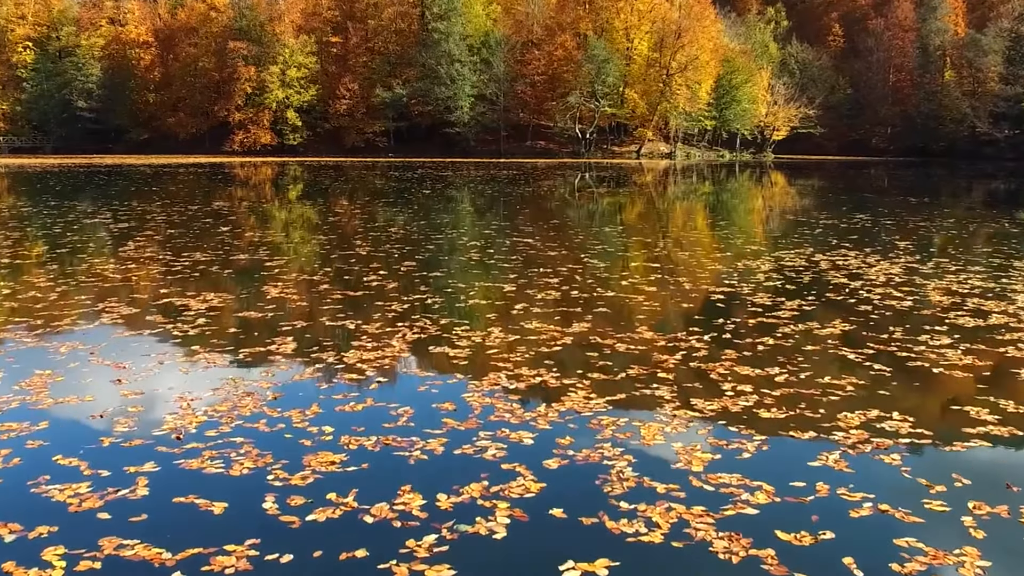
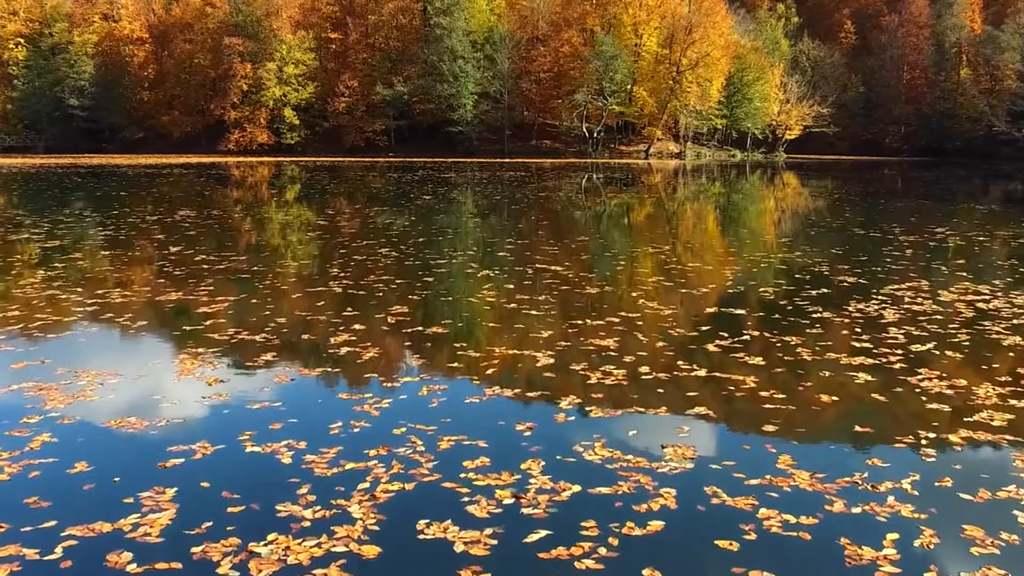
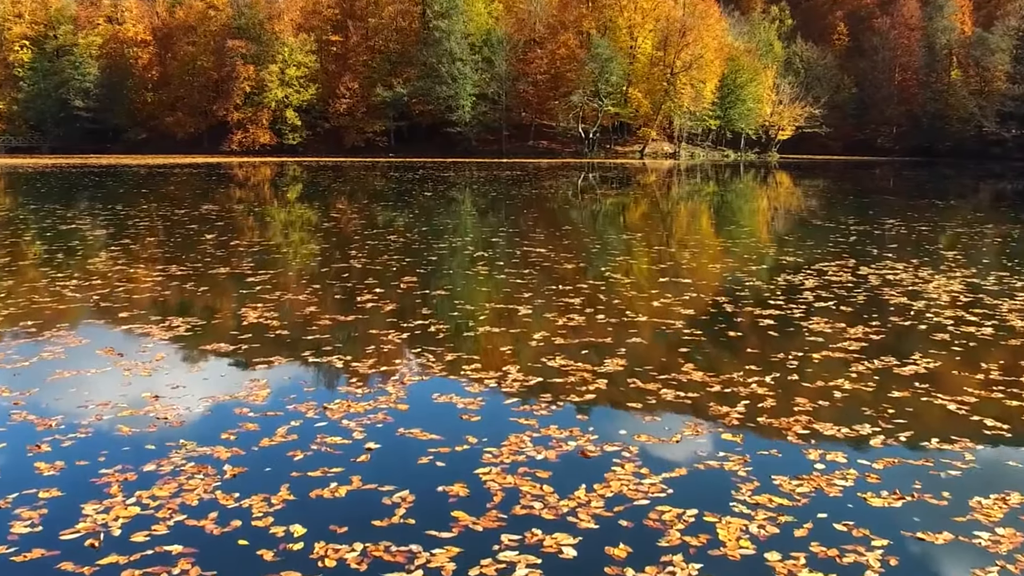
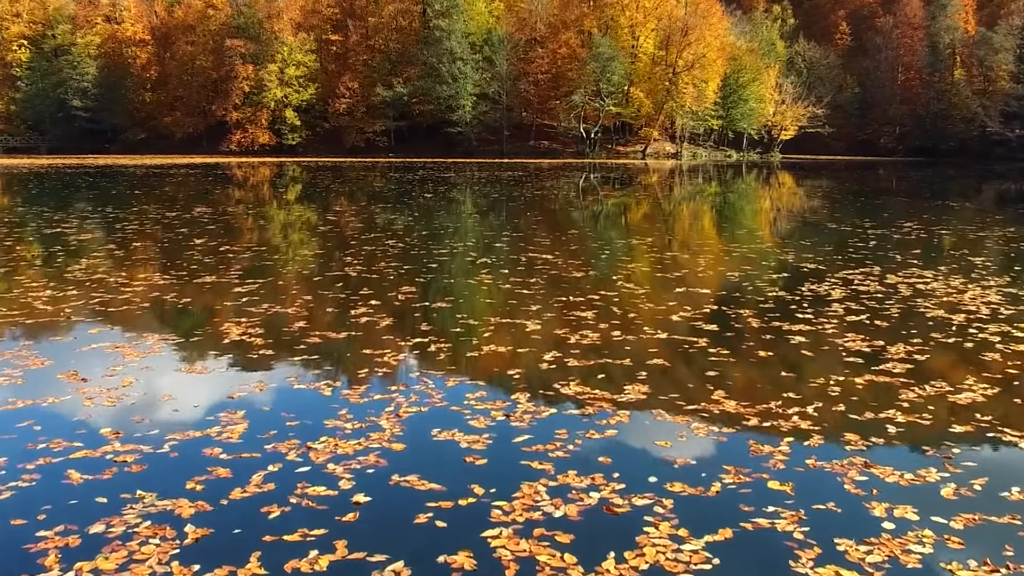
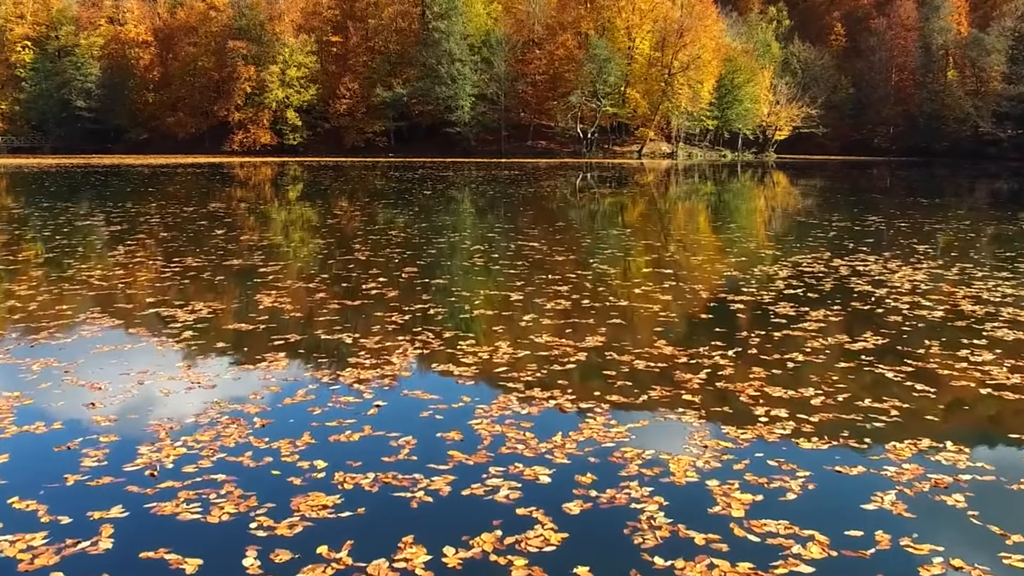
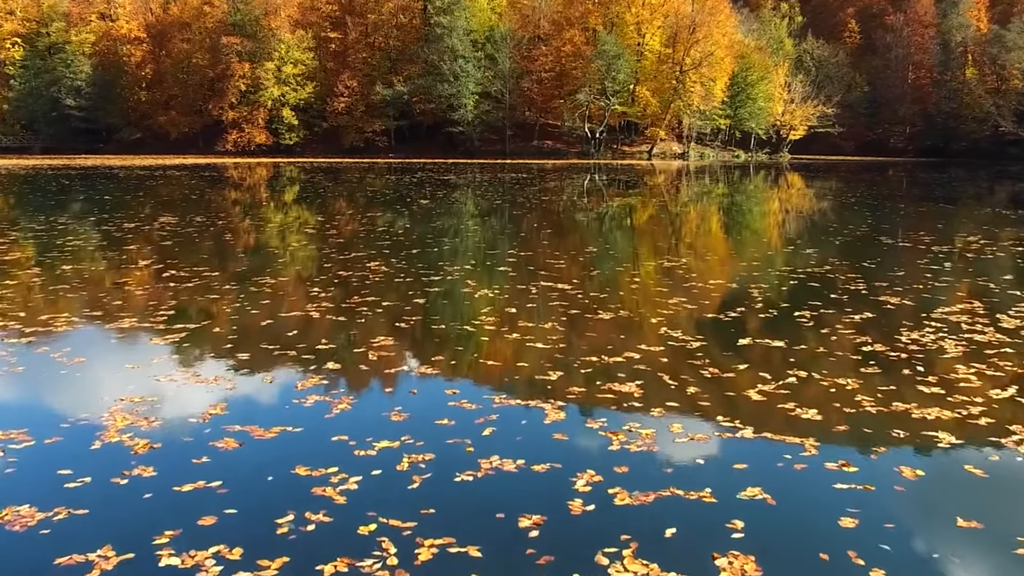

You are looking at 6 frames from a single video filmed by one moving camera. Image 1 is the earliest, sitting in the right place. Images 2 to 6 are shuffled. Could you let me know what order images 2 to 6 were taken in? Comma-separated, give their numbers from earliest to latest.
5, 3, 4, 2, 6
